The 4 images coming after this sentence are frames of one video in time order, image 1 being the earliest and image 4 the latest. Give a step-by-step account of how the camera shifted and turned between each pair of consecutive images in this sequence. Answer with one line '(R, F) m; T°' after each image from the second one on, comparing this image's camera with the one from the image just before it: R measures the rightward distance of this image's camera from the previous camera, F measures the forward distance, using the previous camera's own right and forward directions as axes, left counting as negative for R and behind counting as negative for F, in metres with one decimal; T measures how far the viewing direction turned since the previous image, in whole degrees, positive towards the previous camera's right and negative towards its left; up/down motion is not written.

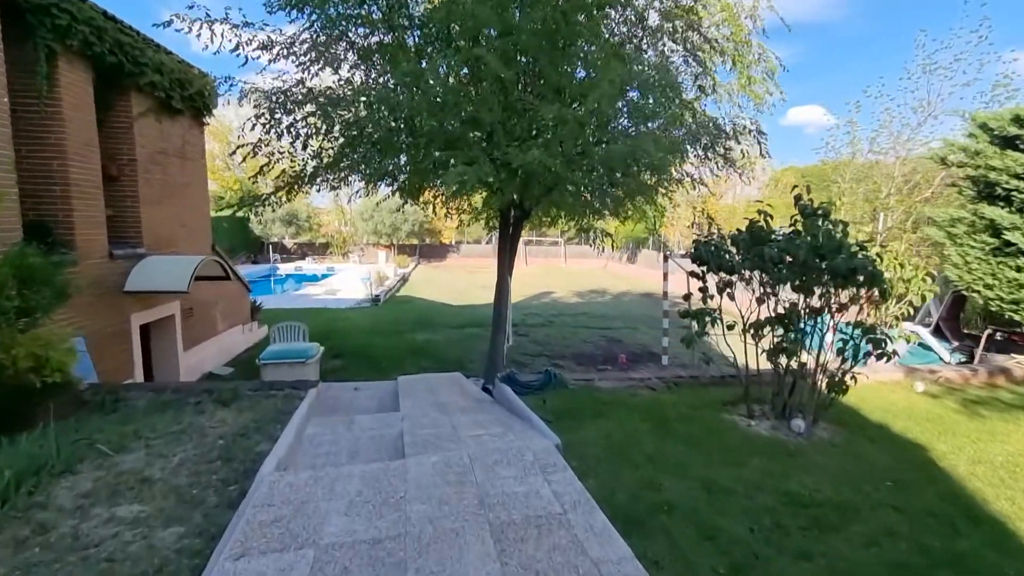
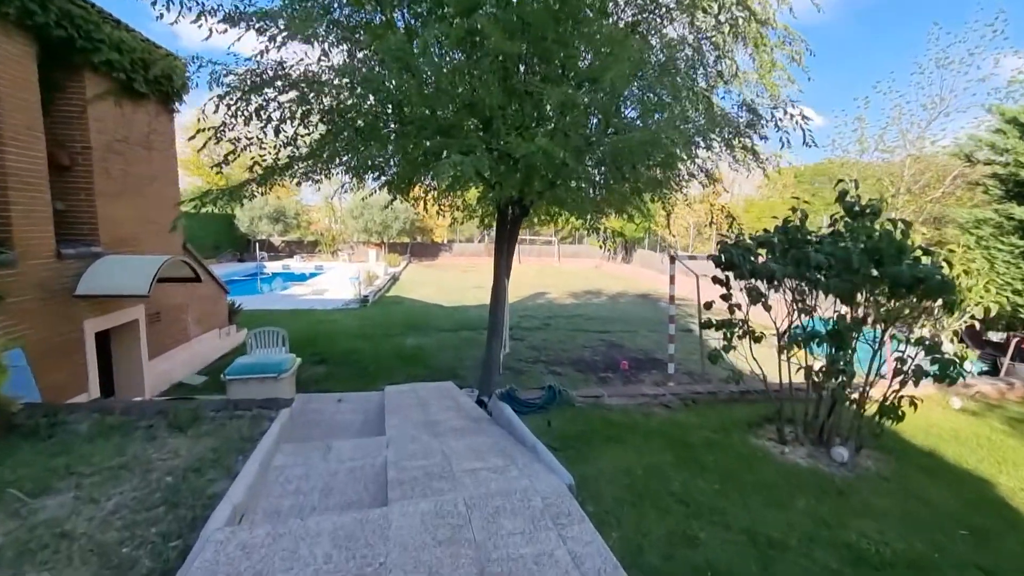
(-0.1, +0.5) m; +1°
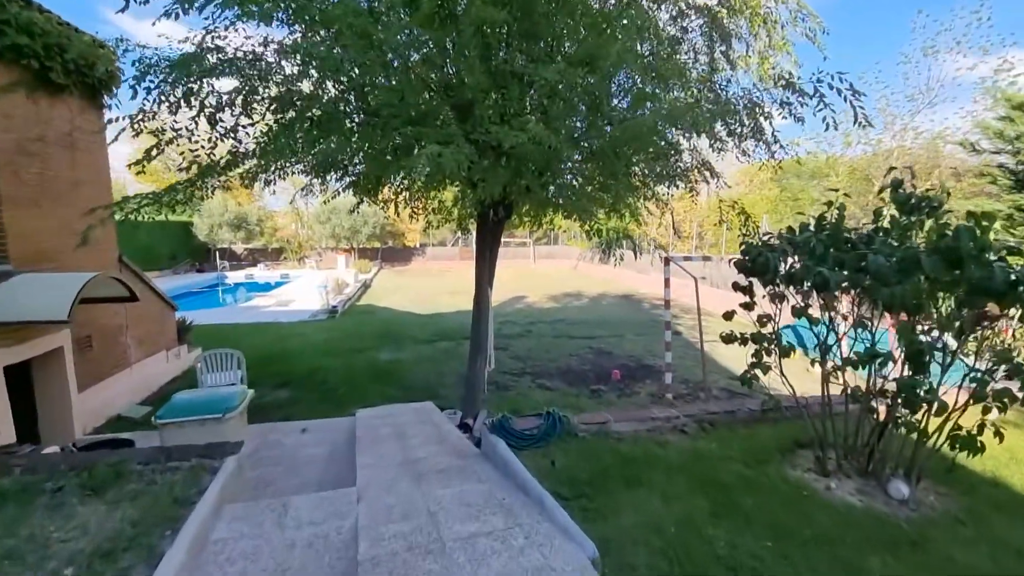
(-0.1, +0.6) m; +3°
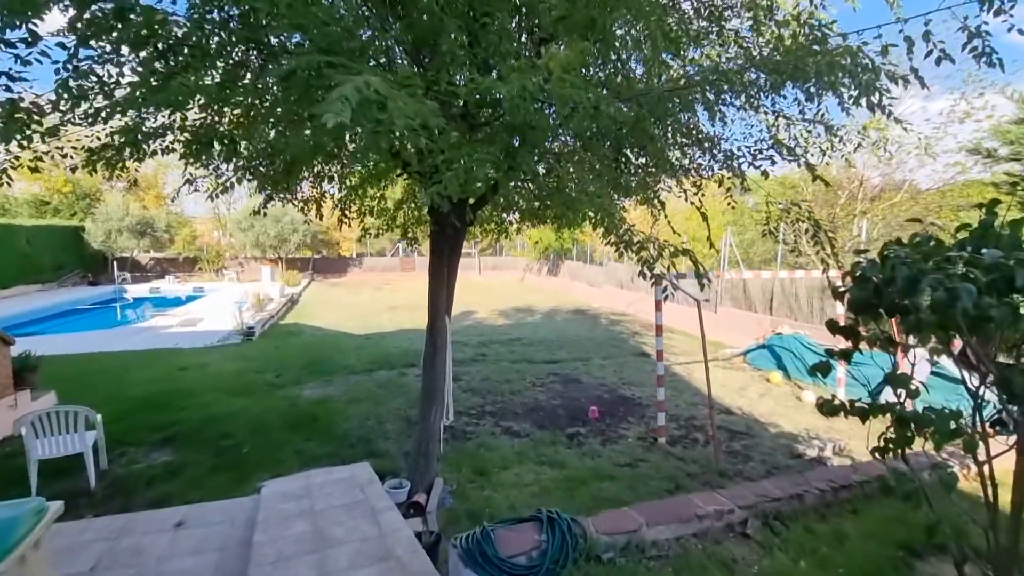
(-0.2, +1.4) m; +7°
